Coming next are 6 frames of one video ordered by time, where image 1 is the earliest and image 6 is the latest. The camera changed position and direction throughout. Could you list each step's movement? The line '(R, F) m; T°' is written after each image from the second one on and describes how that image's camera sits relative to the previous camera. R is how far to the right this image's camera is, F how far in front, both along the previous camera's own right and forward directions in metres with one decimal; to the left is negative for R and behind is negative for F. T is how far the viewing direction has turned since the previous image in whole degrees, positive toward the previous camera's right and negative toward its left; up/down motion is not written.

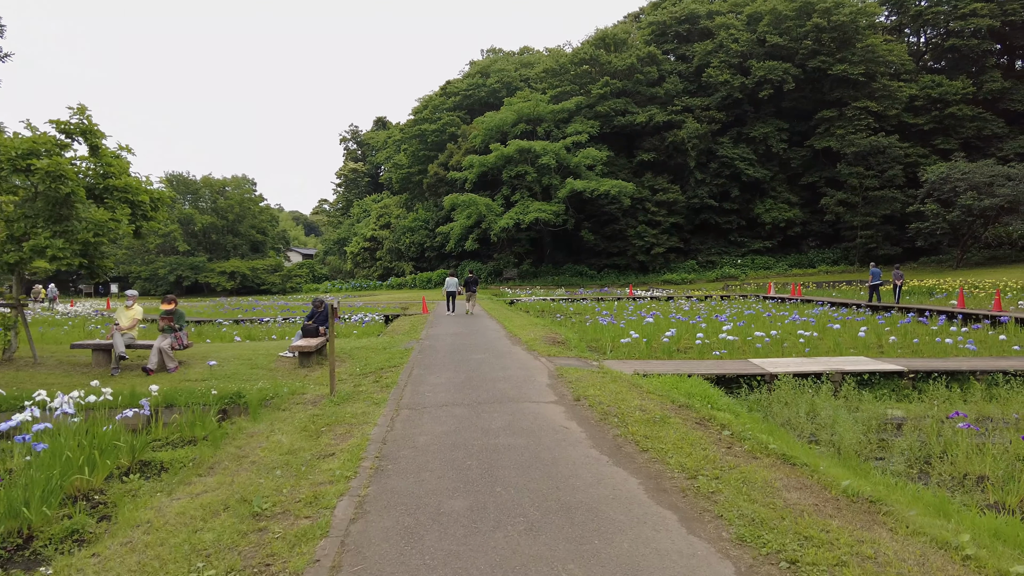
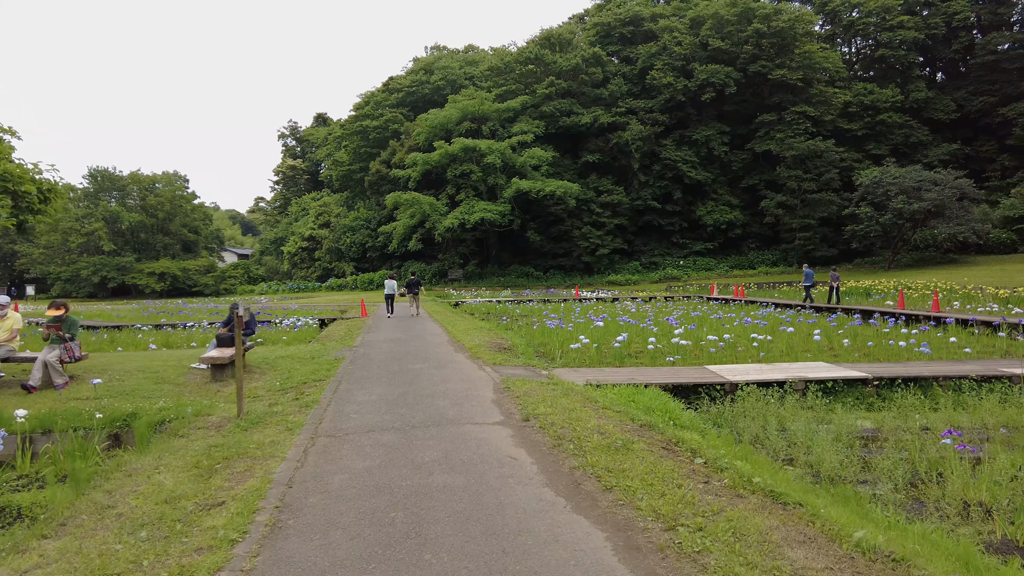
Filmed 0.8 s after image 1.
(0.0, +0.5) m; +5°
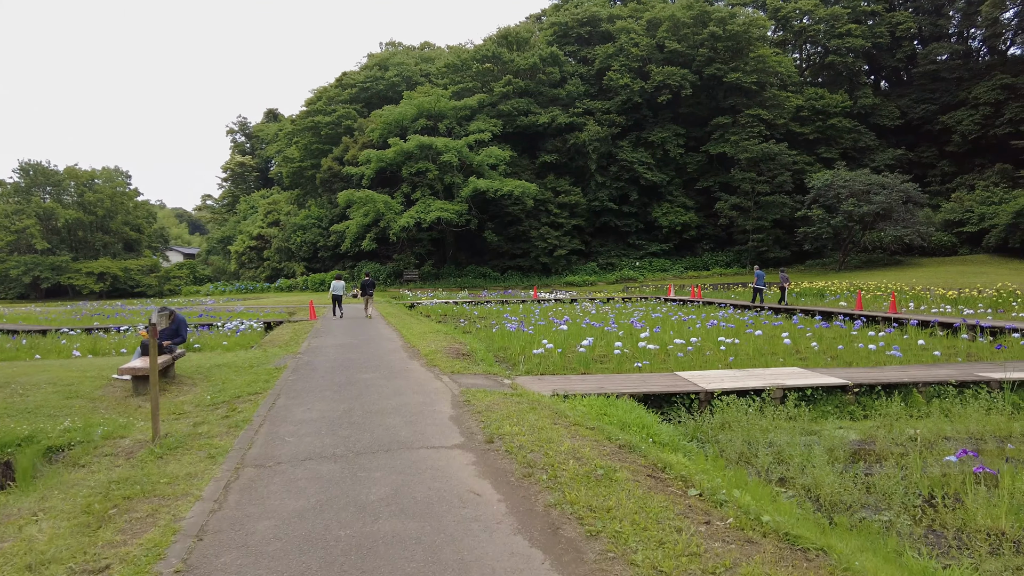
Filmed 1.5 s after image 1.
(0.0, +0.4) m; +4°
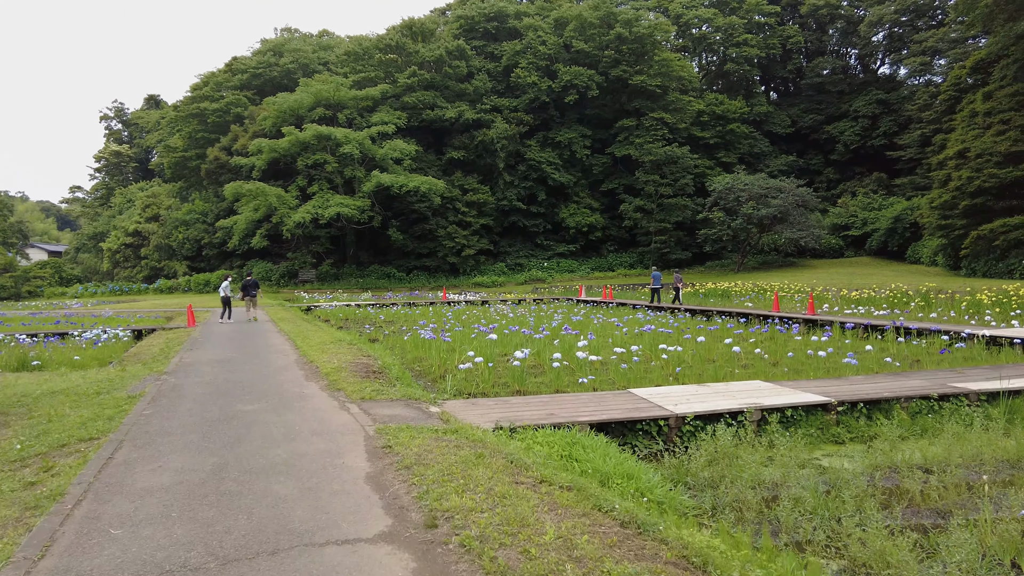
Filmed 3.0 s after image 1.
(-0.2, +1.0) m; +8°
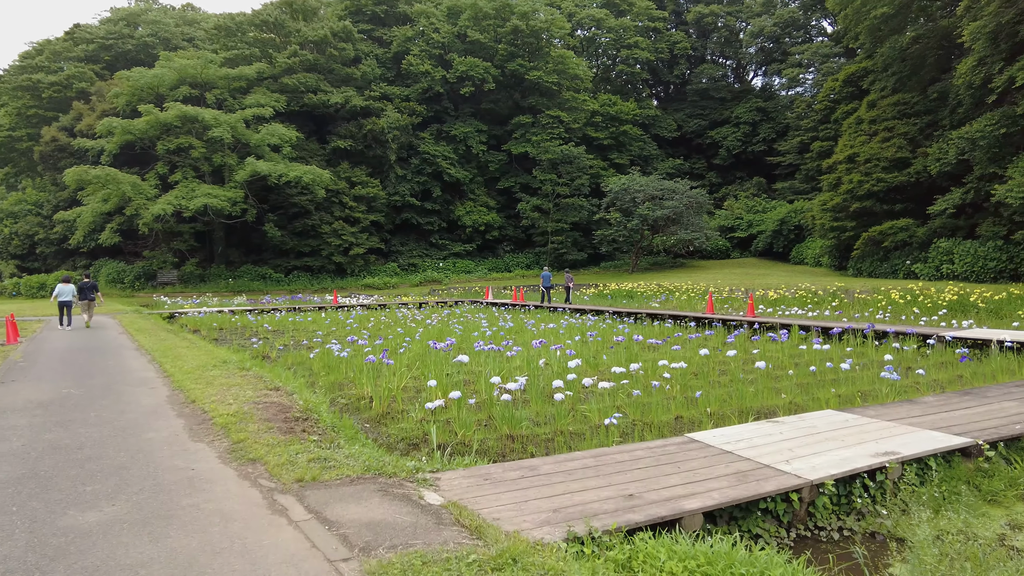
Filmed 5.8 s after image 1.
(-0.6, +1.7) m; +10°
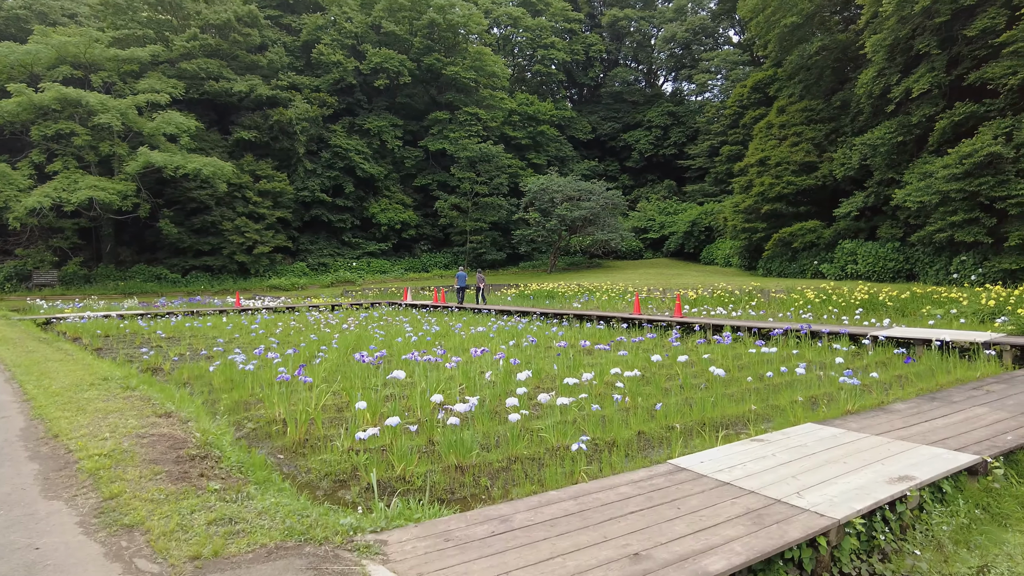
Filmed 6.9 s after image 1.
(-0.2, +0.6) m; +7°
